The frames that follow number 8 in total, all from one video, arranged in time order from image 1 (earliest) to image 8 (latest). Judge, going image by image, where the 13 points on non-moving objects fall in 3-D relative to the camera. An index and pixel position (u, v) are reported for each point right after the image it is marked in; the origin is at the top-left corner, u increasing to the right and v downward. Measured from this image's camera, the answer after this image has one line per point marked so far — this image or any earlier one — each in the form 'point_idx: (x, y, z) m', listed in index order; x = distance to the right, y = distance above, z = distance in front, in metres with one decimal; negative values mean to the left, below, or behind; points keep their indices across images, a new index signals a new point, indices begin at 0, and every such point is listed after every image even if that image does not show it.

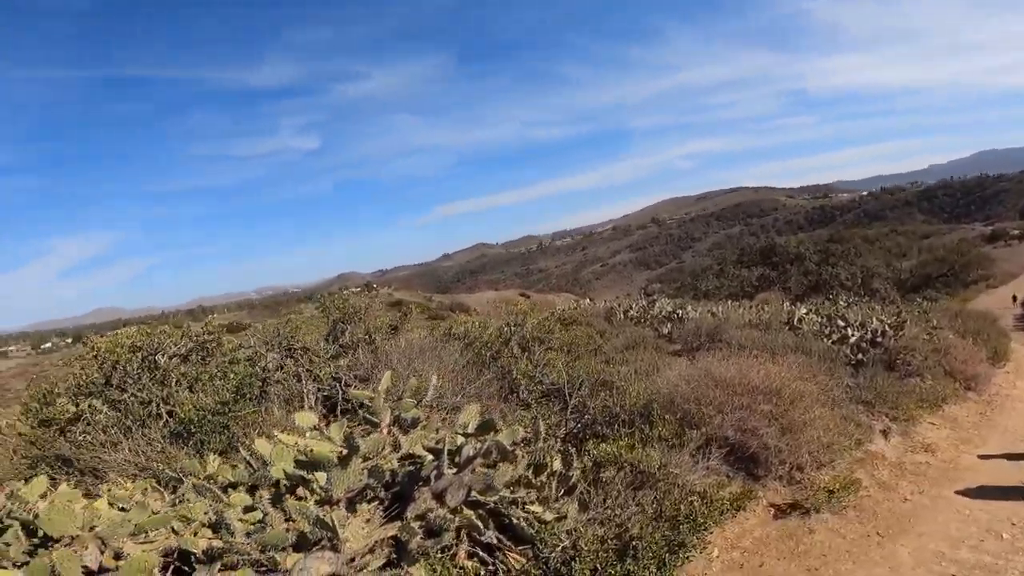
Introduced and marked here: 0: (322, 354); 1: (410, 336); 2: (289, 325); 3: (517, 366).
0: (-3.8, -1.1, +11.3) m
1: (-2.2, -1.0, +12.6) m
2: (-5.3, -0.7, +13.1) m
3: (+0.4, -1.5, +10.6) m
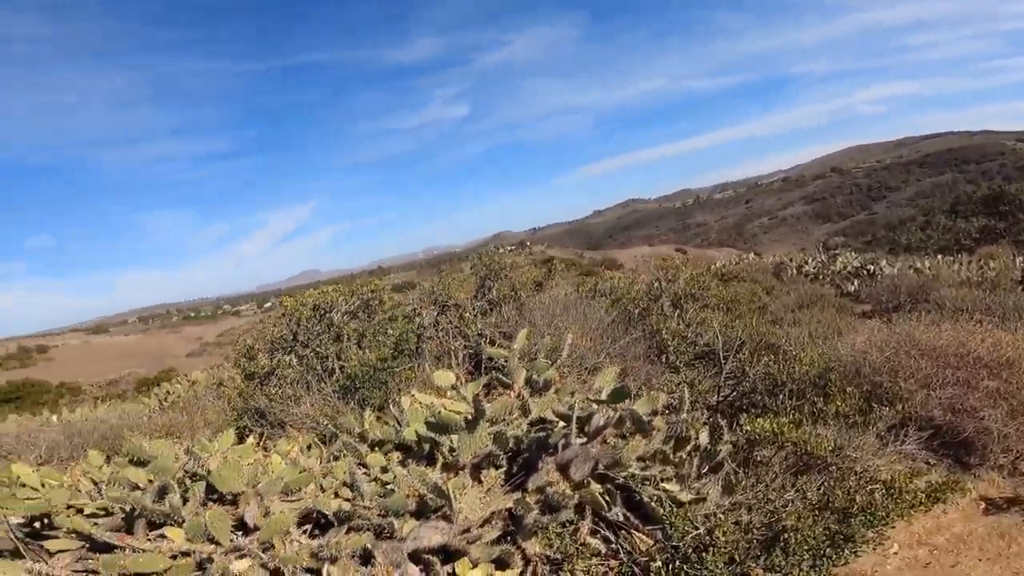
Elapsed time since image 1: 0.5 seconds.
0: (-0.9, -0.4, +11.8) m
1: (+1.1, -0.2, +12.6) m
2: (-1.8, +0.1, +13.9) m
3: (+3.0, -0.8, +10.0) m
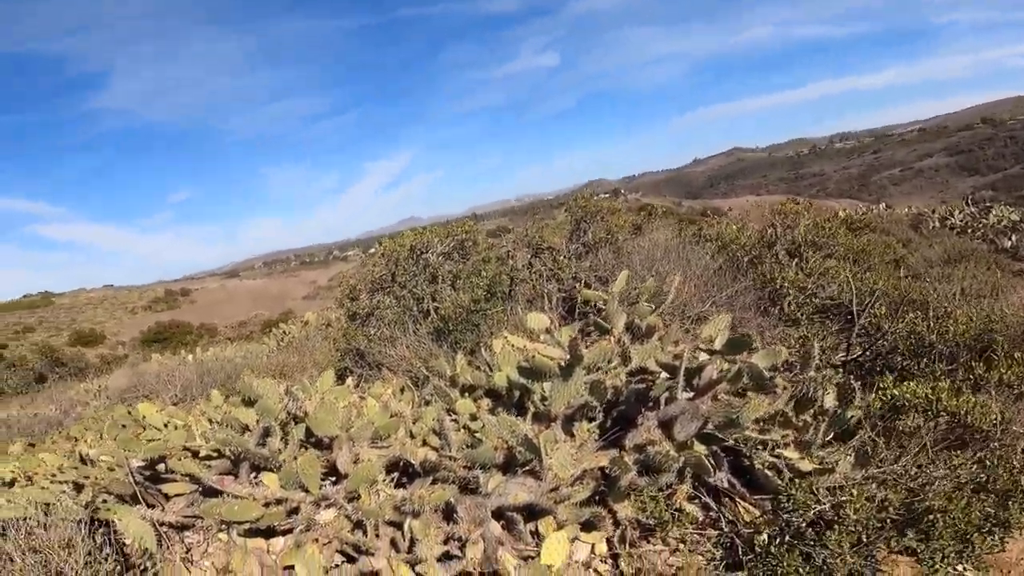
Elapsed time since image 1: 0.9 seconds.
0: (+1.1, +0.7, +11.4) m
1: (+3.2, +1.0, +11.8) m
2: (+0.6, +1.5, +13.6) m
3: (+4.6, +0.1, +9.0) m
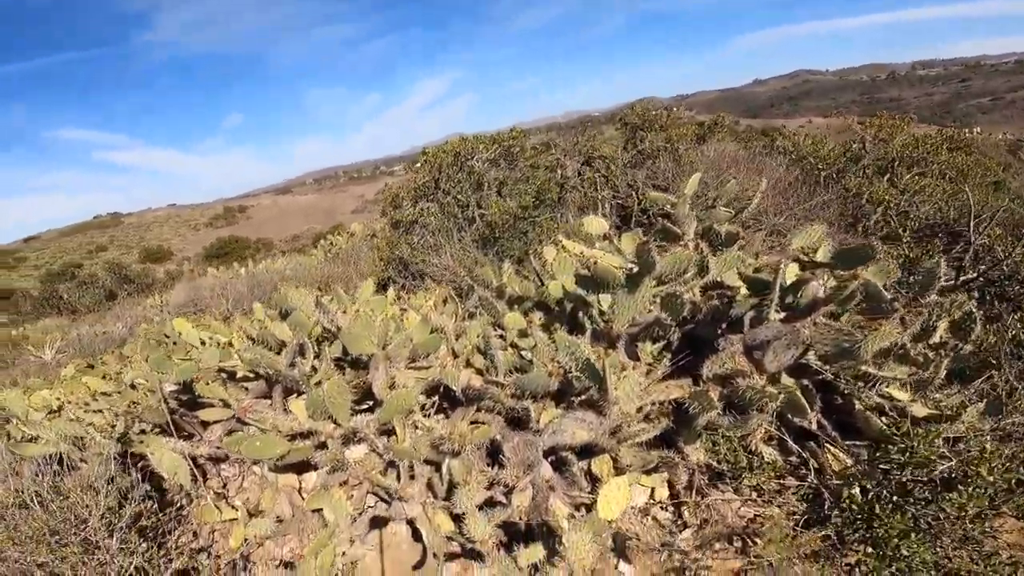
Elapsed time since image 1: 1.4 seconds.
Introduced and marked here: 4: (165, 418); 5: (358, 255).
0: (+2.1, +2.4, +10.4) m
1: (+4.2, +2.7, +10.6) m
2: (+1.8, +3.5, +12.4) m
3: (+5.4, +1.3, +7.8) m
4: (-2.7, -1.0, +4.1) m
5: (-3.4, +0.8, +11.7) m
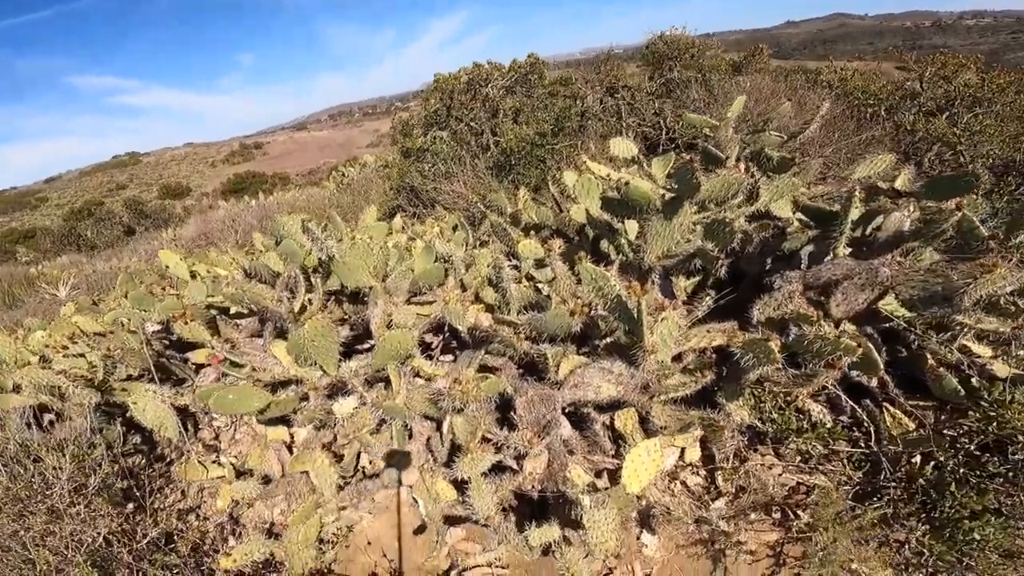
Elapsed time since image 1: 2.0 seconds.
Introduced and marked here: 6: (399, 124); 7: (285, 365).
0: (+2.5, +3.6, +9.5) m
1: (+4.6, +3.8, +9.5) m
2: (+2.2, +4.9, +11.4) m
3: (+5.6, +2.2, +6.9) m
4: (-2.6, -0.5, +3.8) m
5: (-3.1, +2.1, +11.1) m
6: (-2.8, +3.9, +13.0) m
7: (-1.2, -0.4, +2.8) m
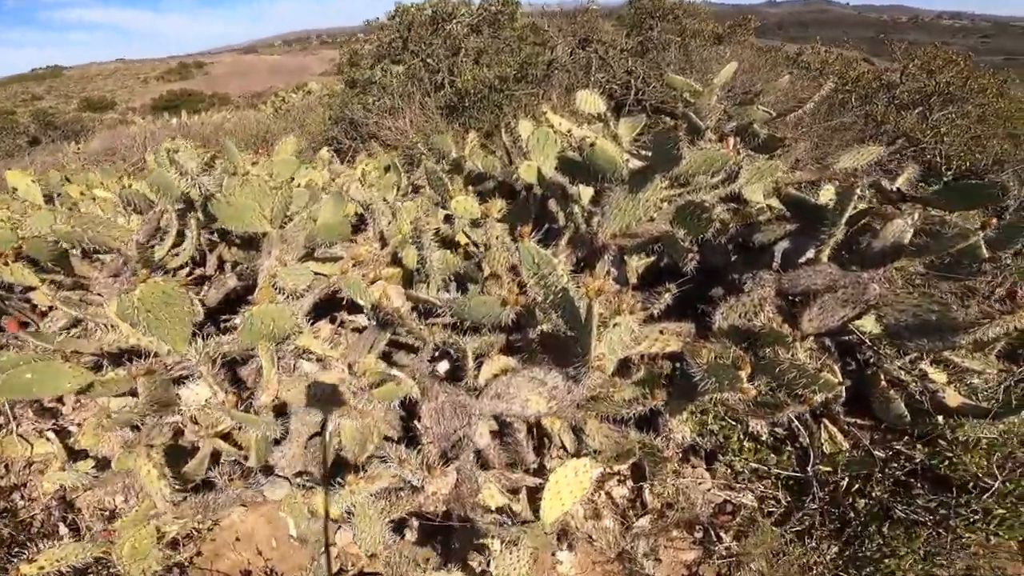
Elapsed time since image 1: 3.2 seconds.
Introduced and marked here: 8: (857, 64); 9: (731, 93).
0: (+1.8, +4.0, +8.8) m
1: (+4.0, +4.1, +9.0) m
2: (+1.5, +5.5, +10.5) m
3: (+5.0, +2.1, +6.7) m
4: (-3.1, -0.1, +3.0) m
5: (-3.9, +3.3, +9.9) m
6: (-3.7, +5.2, +11.7) m
7: (-1.6, -0.2, +2.2) m
8: (+5.7, +3.7, +8.7) m
9: (+2.3, +2.0, +5.4) m
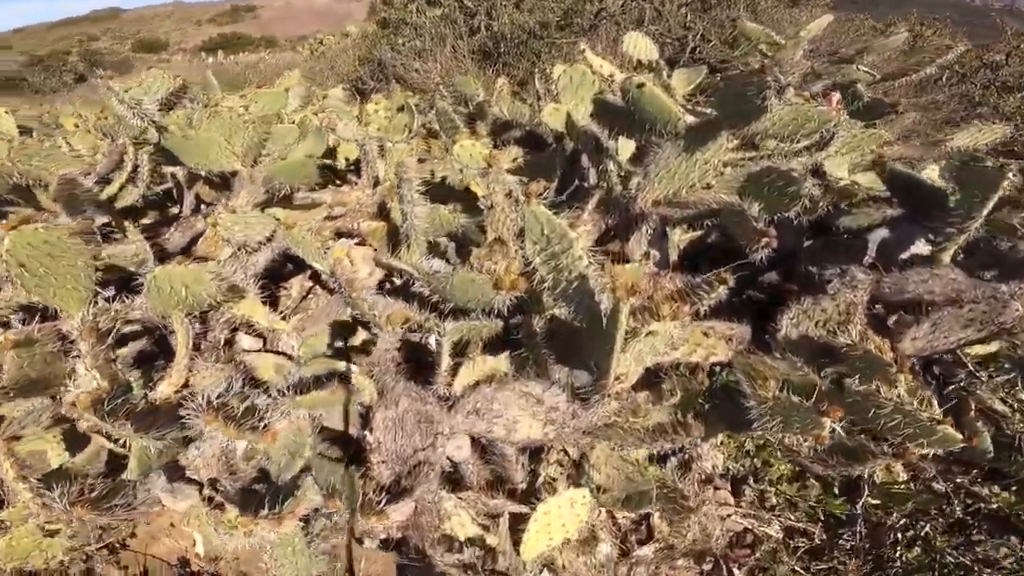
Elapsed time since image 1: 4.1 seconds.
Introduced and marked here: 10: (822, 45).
0: (+2.5, +4.3, +7.8) m
1: (+4.7, +4.2, +8.0) m
2: (+2.5, +6.0, +9.5) m
3: (+5.5, +2.0, +5.7) m
4: (-3.0, +0.3, +2.6) m
5: (-3.2, +4.1, +9.3) m
6: (-2.7, +6.1, +10.9) m
7: (-1.6, 0.0, +1.7) m
8: (+6.3, +3.7, +7.6) m
9: (+2.6, +2.1, +4.6) m
10: (+2.9, +2.3, +5.0) m
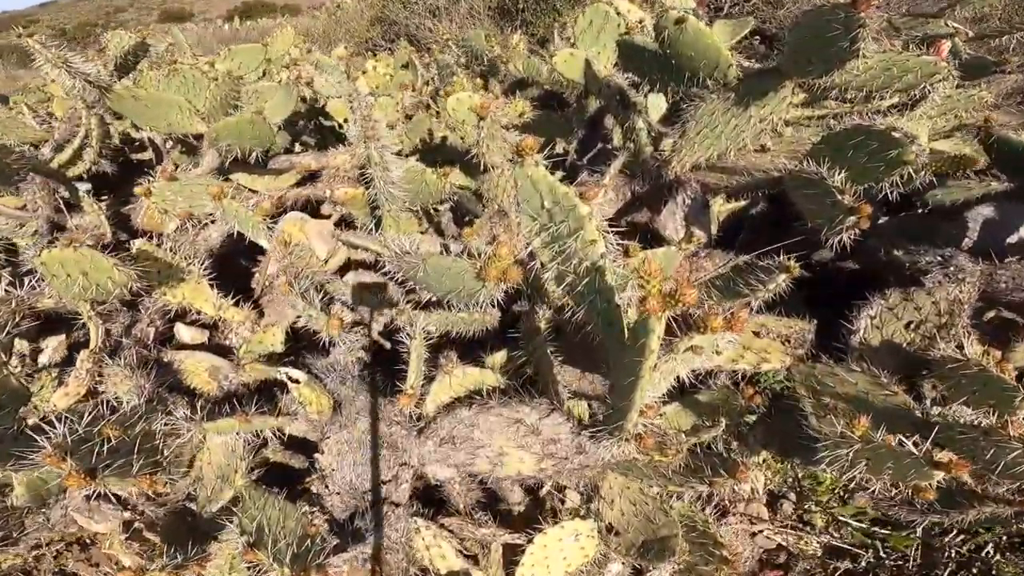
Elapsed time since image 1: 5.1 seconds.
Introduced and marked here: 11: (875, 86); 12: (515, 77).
0: (+2.8, +4.6, +7.1) m
1: (+5.0, +4.5, +7.2) m
2: (+2.9, +6.3, +8.7) m
3: (+5.6, +2.2, +5.0) m
4: (-3.0, +0.4, +2.3) m
5: (-2.8, +4.6, +8.9) m
6: (-2.2, +6.7, +10.3) m
7: (-1.6, +0.1, +1.4) m
8: (+6.6, +3.9, +6.8) m
9: (+2.7, +2.2, +4.1) m
10: (+3.1, +2.5, +4.4) m
11: (+1.0, +0.6, +1.5) m
12: (0.0, +1.1, +2.7) m
